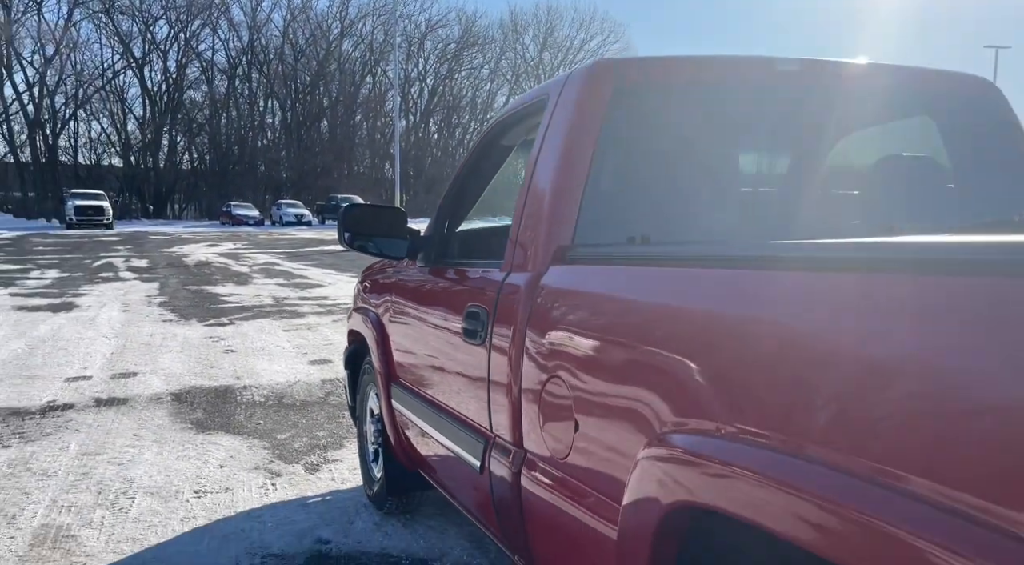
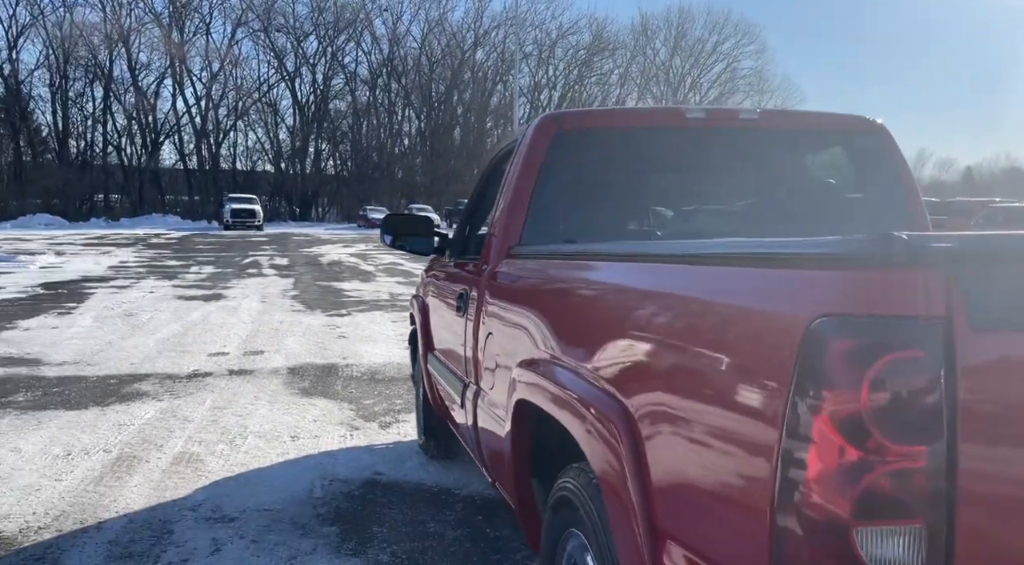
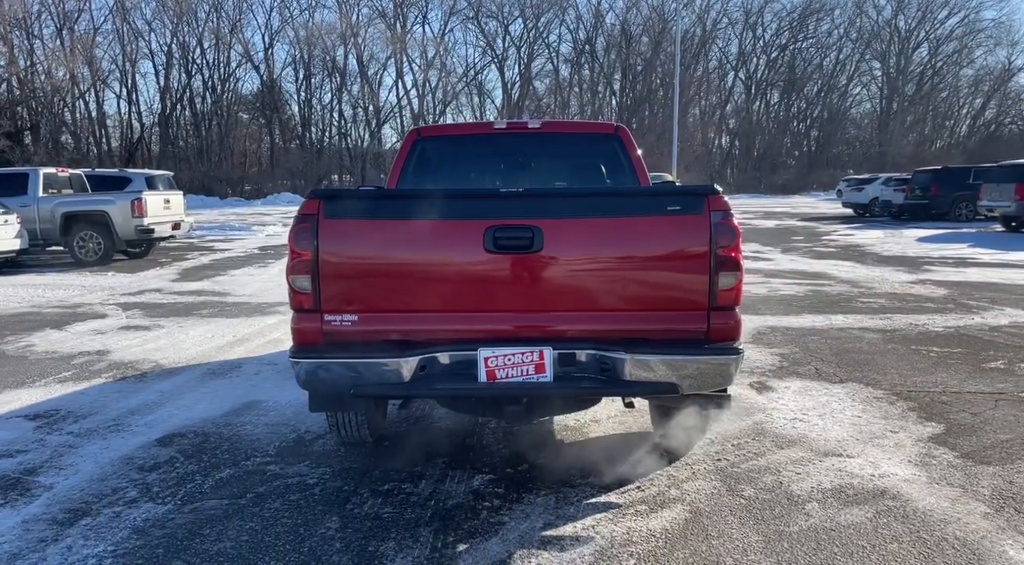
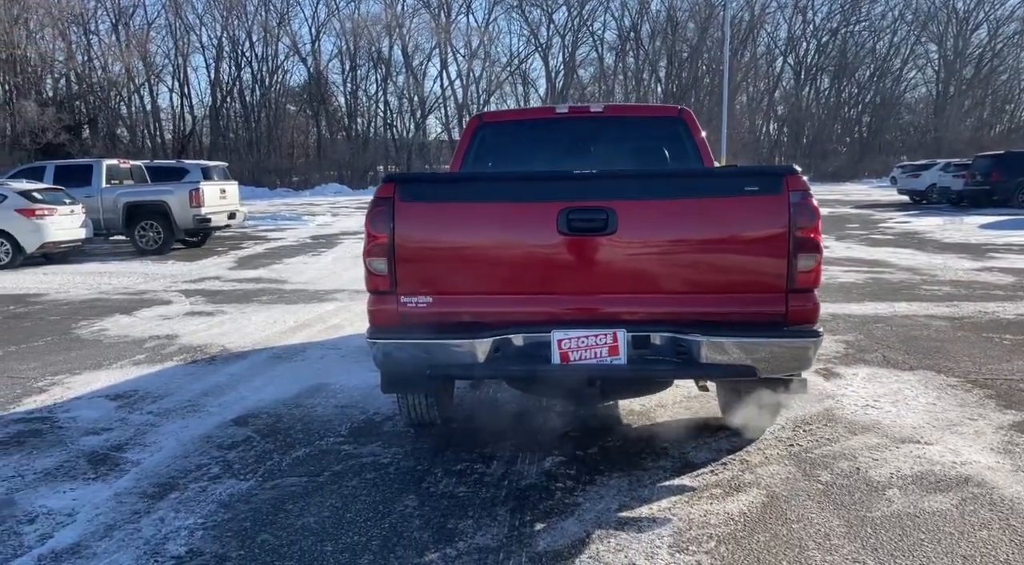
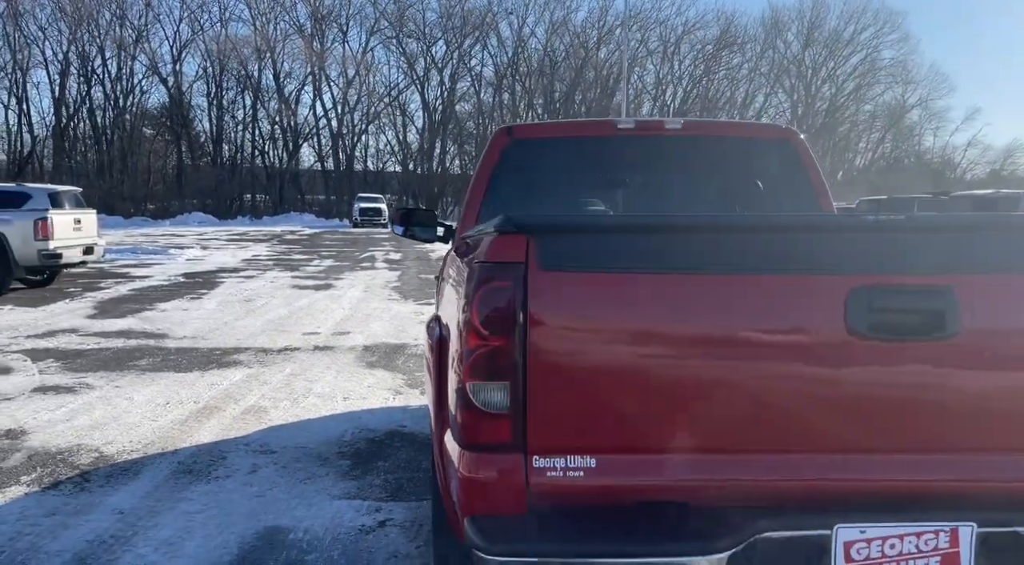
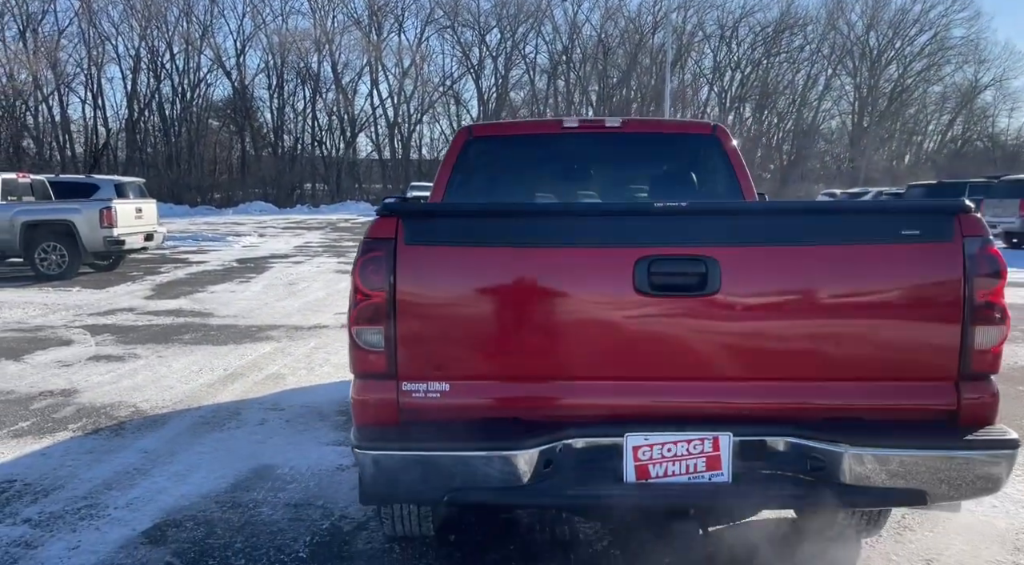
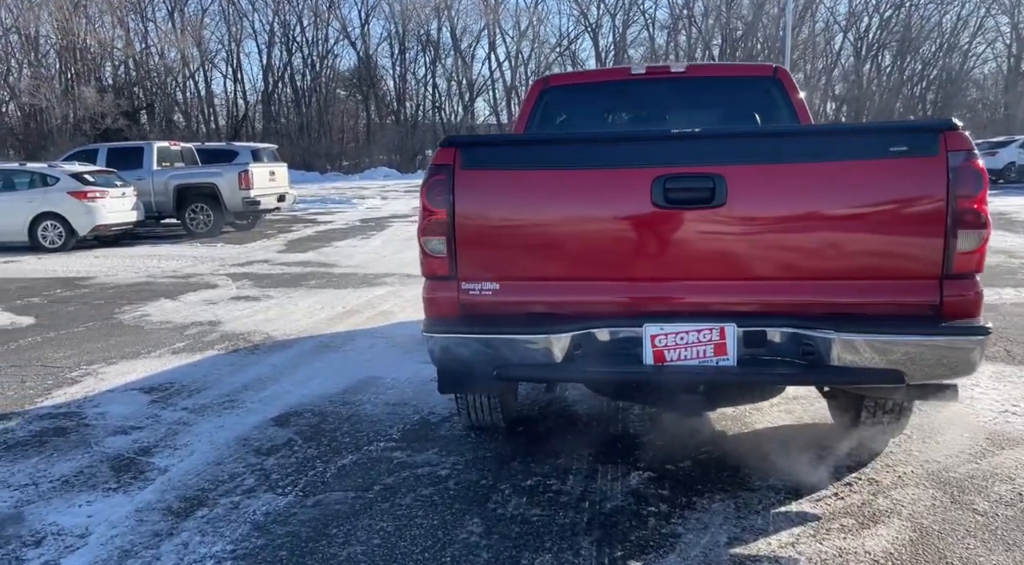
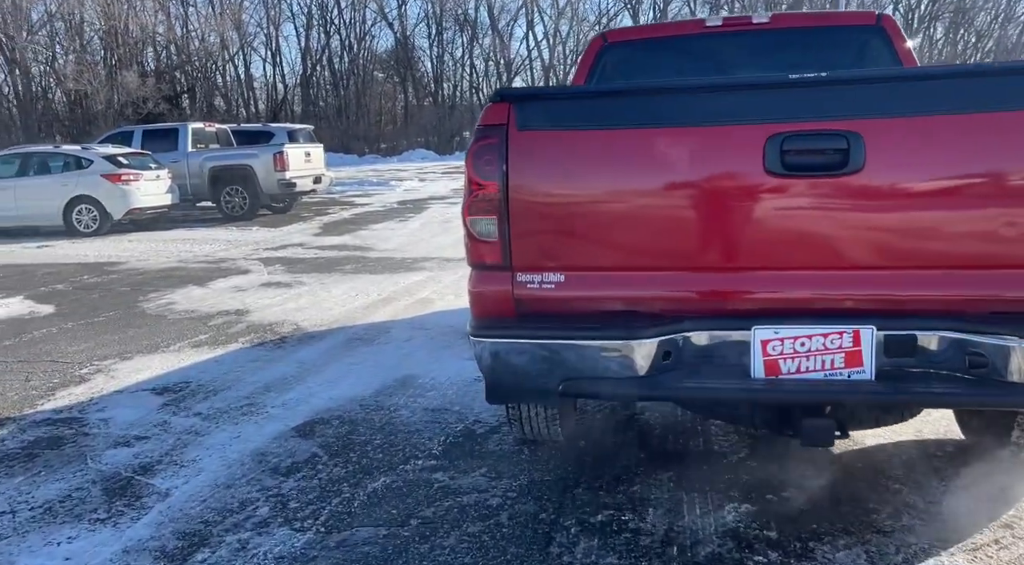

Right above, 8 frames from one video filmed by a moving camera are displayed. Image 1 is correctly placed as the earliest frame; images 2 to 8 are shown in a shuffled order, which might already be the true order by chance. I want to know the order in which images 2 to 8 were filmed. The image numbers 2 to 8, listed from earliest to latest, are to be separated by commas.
2, 5, 6, 3, 4, 7, 8
